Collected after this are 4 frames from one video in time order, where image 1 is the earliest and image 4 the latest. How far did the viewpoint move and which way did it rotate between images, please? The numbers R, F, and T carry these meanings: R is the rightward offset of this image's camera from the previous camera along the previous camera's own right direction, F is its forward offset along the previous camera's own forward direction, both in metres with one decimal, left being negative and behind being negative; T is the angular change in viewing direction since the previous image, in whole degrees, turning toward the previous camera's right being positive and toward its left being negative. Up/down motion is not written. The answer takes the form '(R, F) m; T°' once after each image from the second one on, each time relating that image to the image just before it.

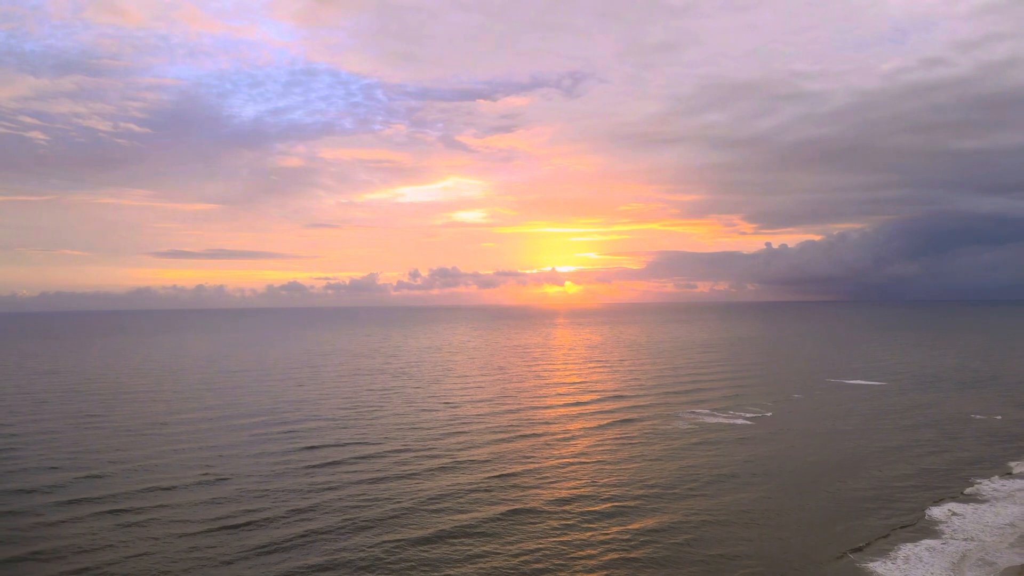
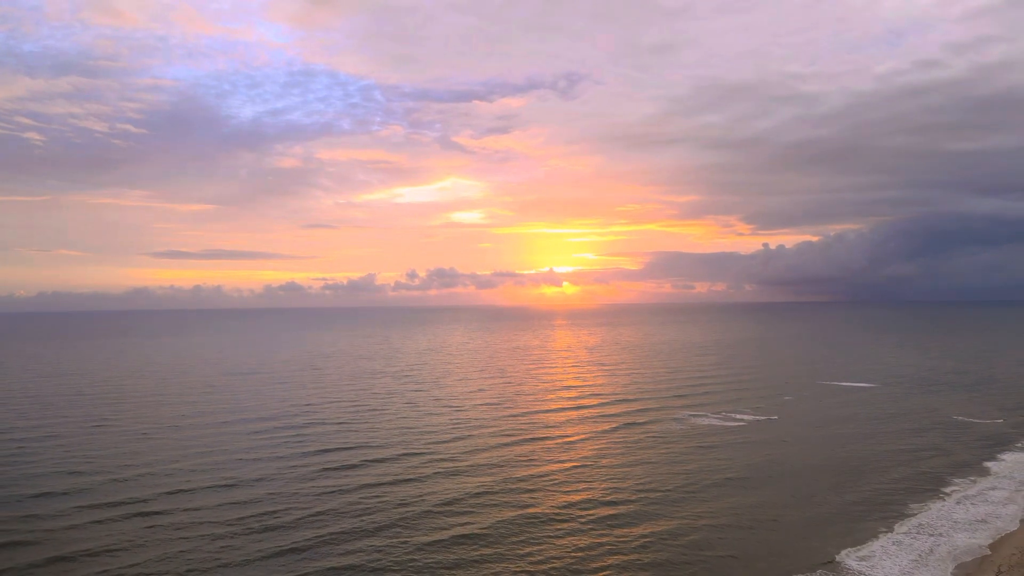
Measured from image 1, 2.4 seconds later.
(-0.5, -0.4) m; 0°
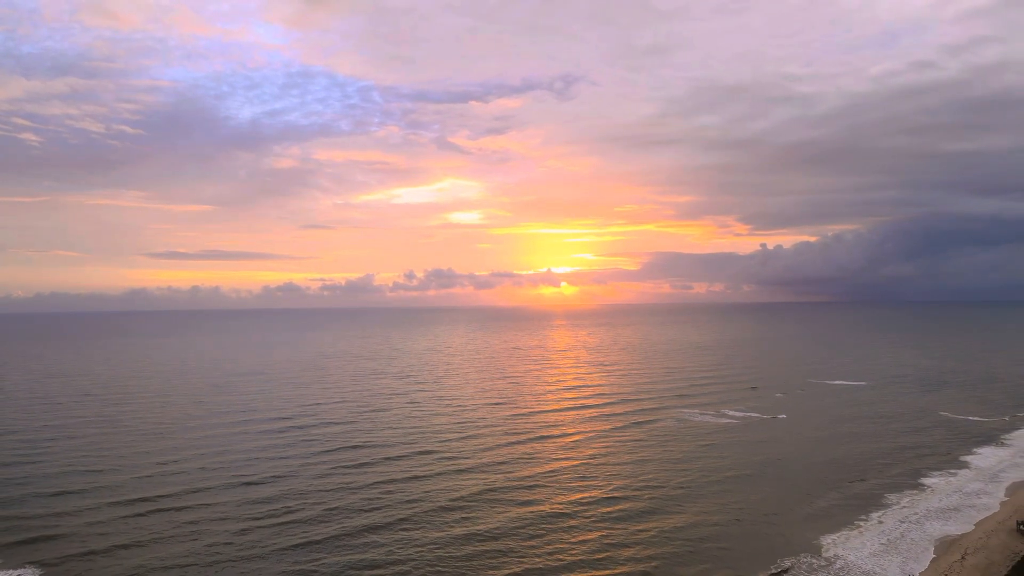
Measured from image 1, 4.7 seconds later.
(-0.6, -0.4) m; 0°
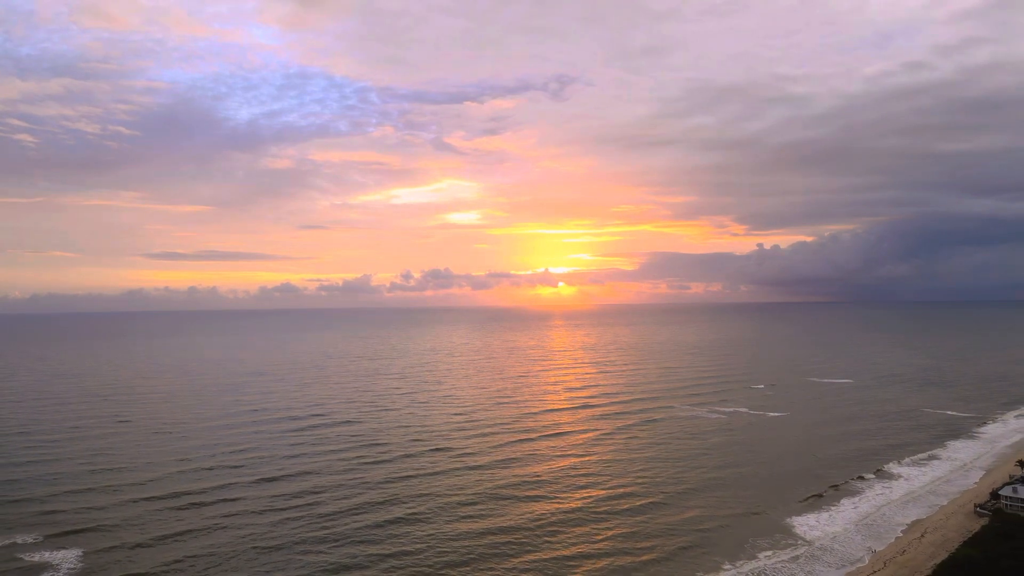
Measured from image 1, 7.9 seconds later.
(-0.4, -0.7) m; 0°
